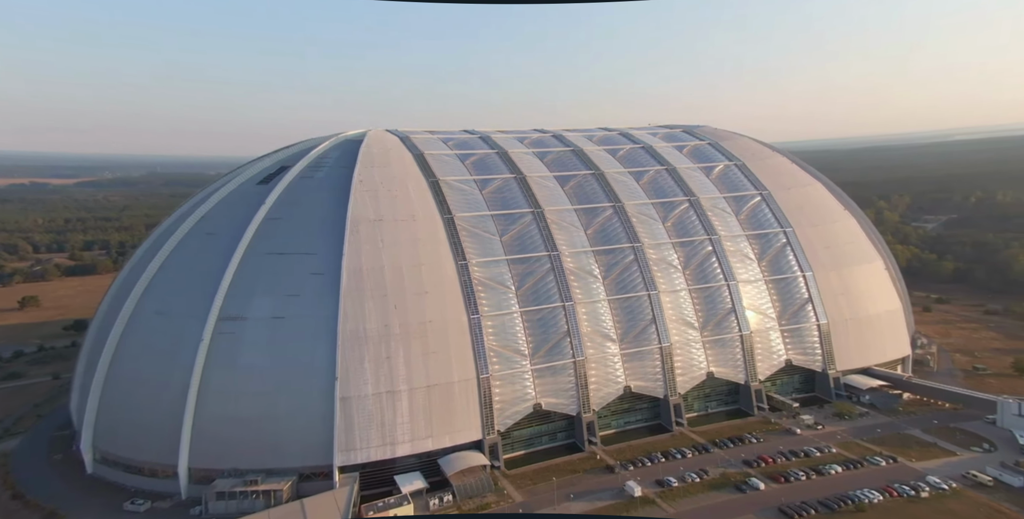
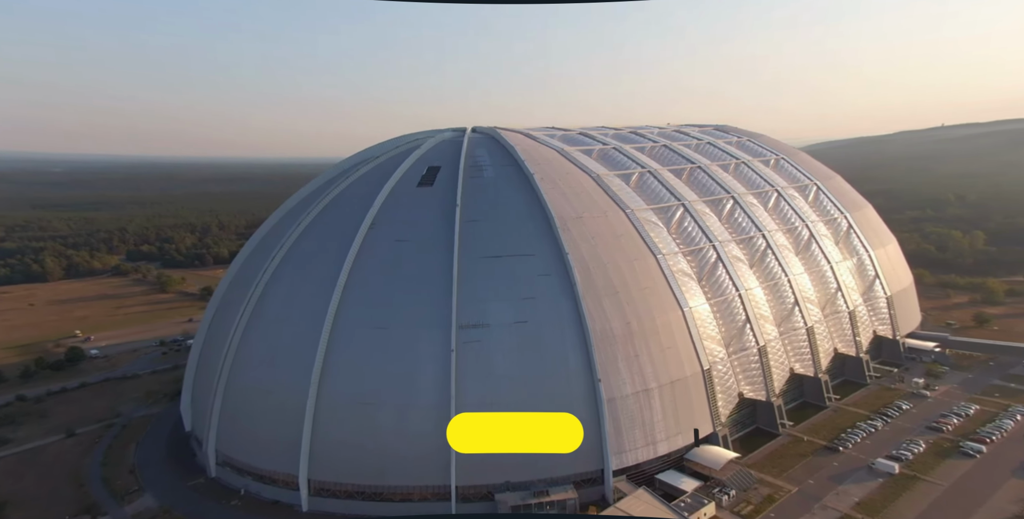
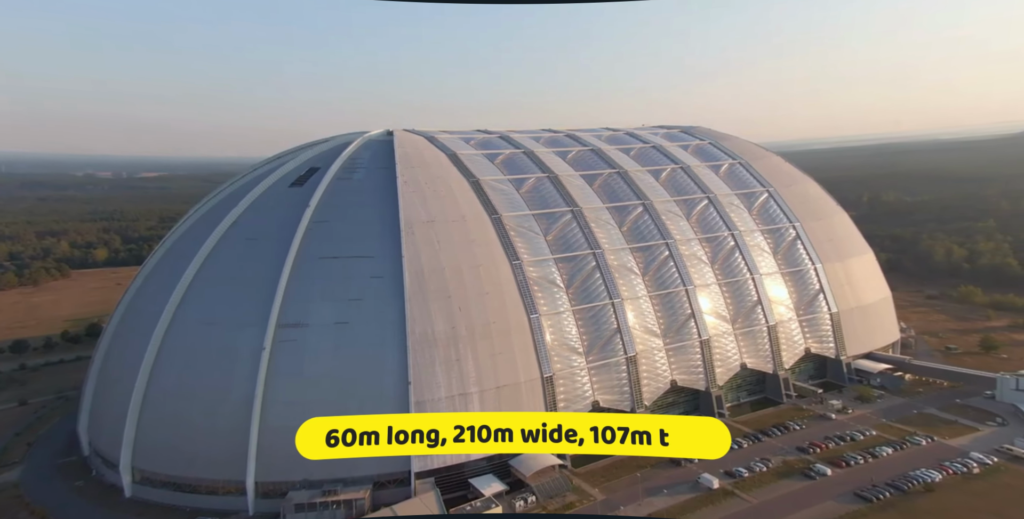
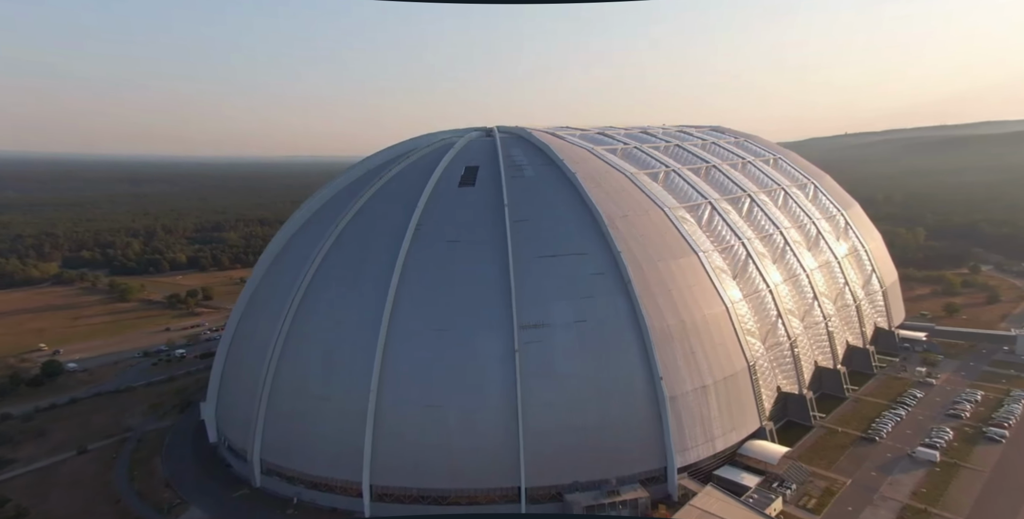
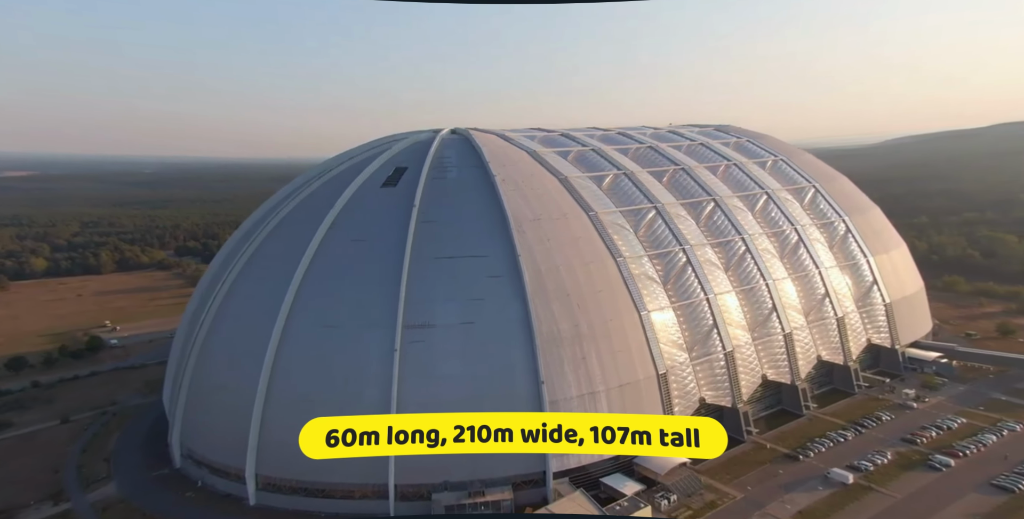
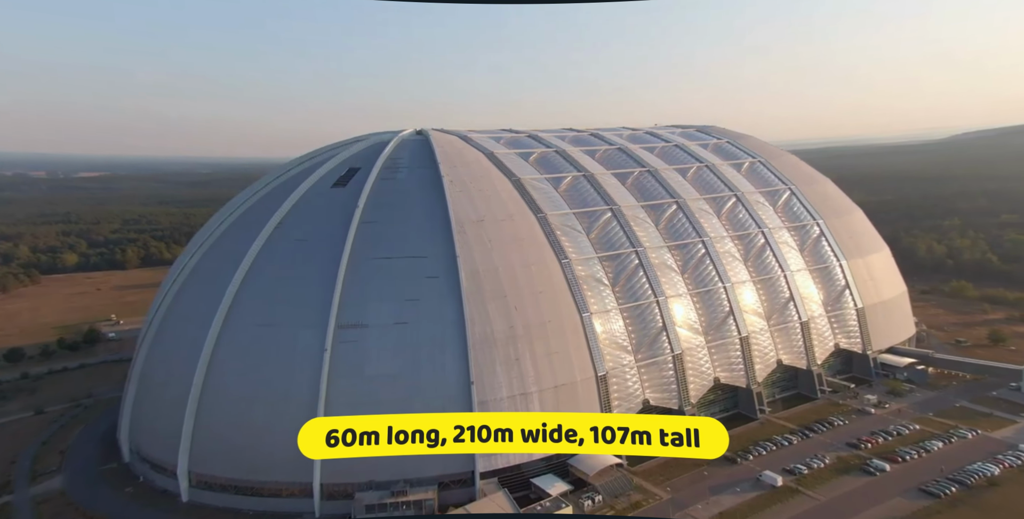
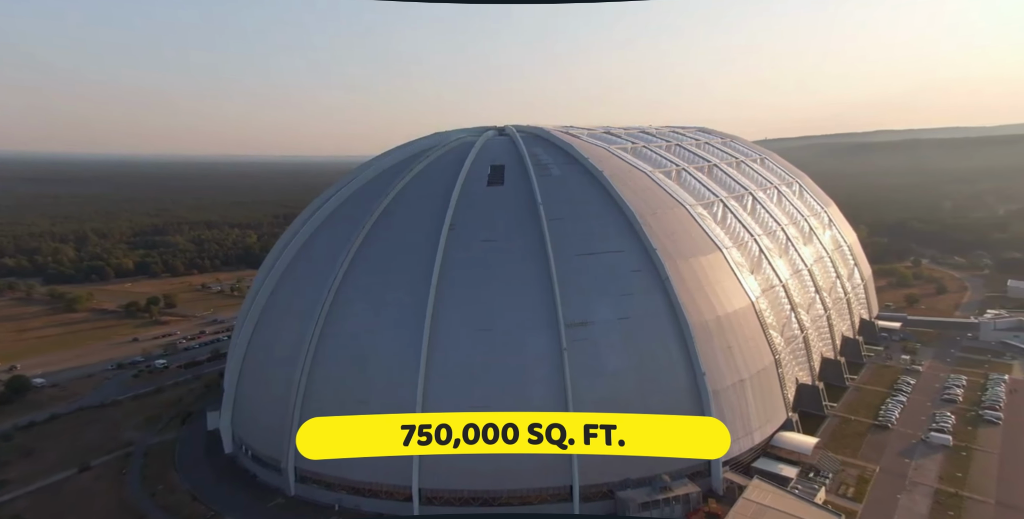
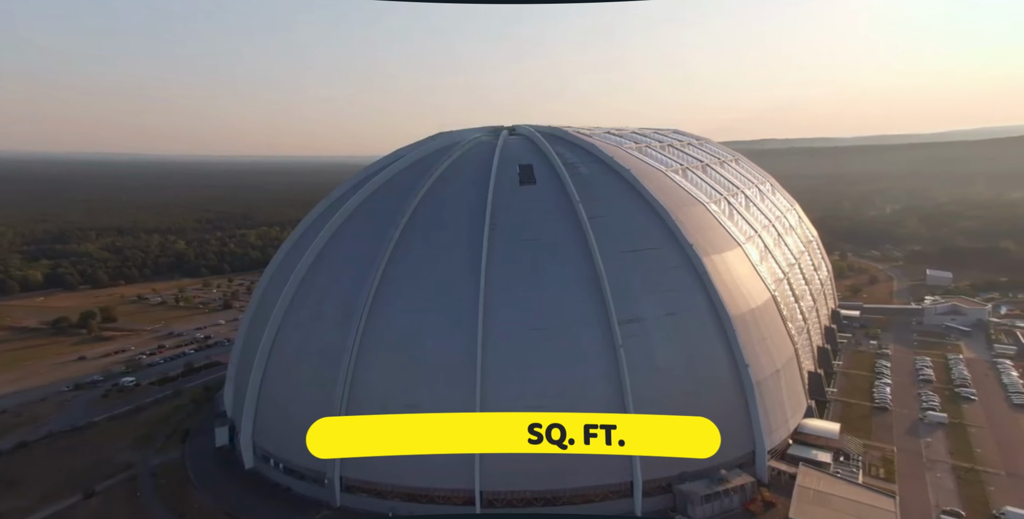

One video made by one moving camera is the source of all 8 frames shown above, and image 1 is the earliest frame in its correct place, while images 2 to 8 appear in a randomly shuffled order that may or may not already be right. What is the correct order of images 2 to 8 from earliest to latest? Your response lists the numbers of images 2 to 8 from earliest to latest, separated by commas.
3, 6, 5, 2, 4, 7, 8
